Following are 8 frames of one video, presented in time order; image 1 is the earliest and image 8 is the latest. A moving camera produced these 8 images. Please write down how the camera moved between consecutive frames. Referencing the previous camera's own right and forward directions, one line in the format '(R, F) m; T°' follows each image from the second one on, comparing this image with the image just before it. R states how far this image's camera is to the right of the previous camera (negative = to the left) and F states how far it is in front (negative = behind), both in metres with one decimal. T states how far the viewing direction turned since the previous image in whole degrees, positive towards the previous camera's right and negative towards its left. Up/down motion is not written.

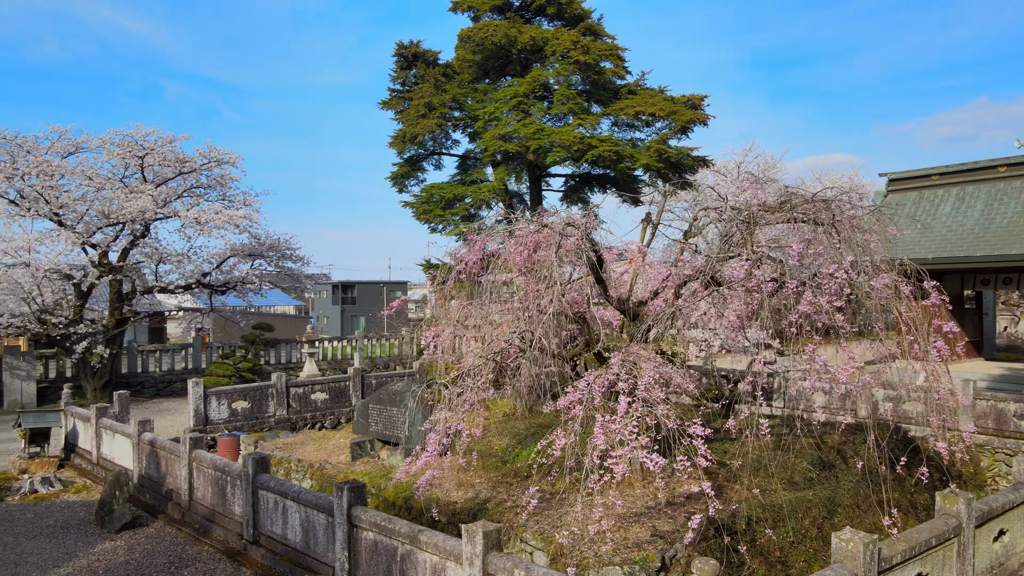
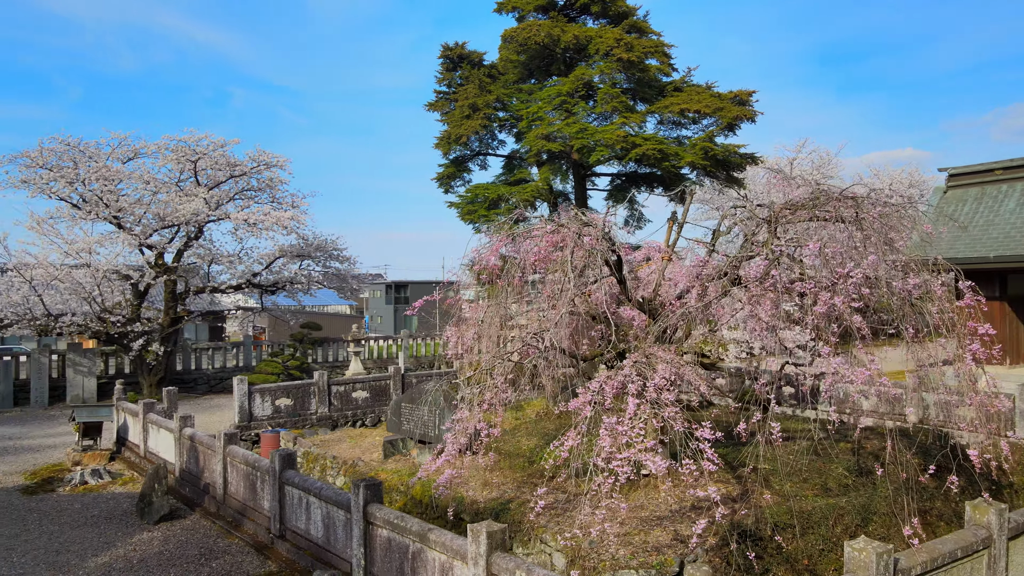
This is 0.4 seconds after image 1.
(+0.2, 0.0) m; -4°
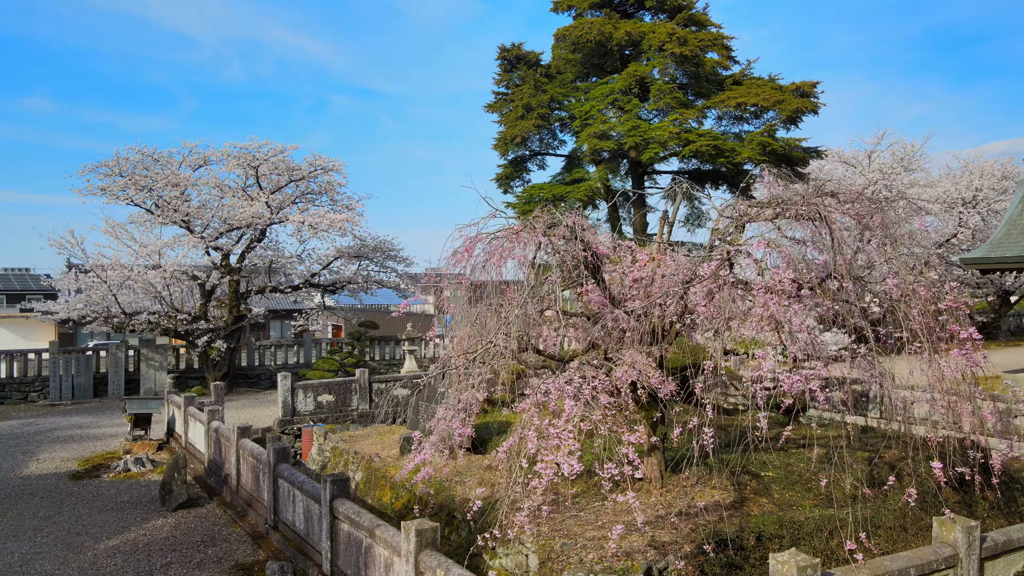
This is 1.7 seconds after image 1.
(+0.8, 0.0) m; -7°
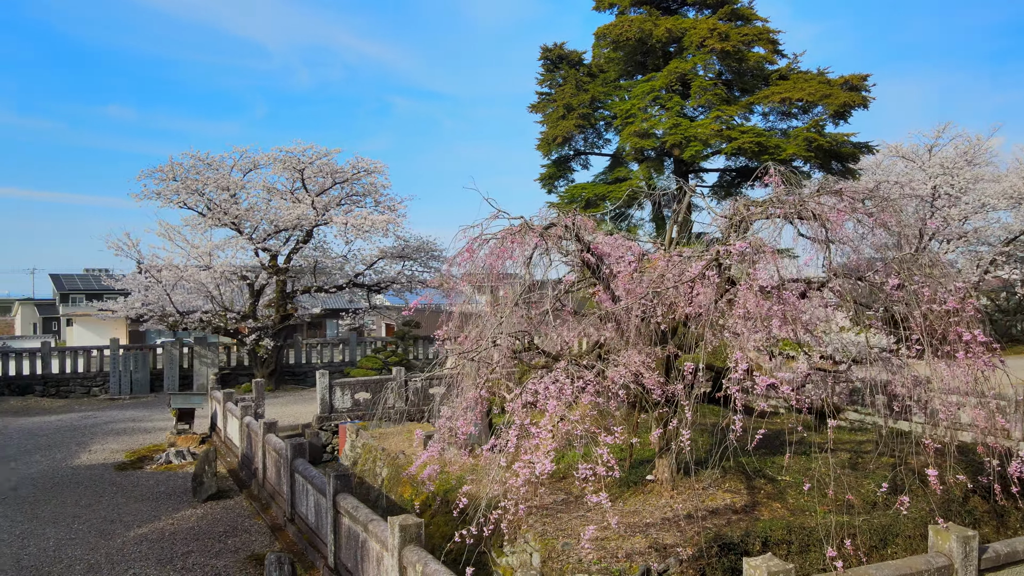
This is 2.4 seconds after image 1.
(+0.4, 0.0) m; -5°
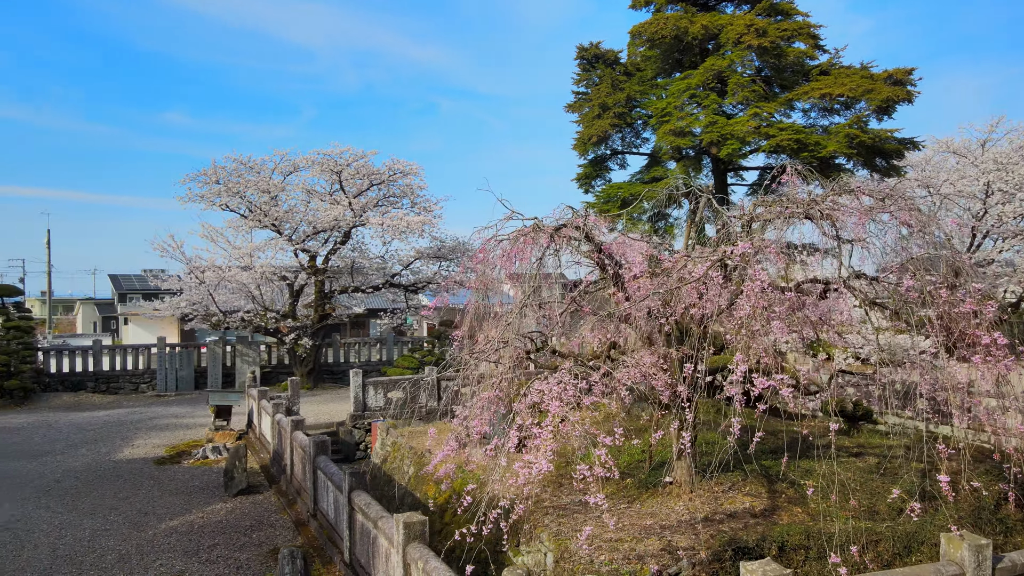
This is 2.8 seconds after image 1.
(+0.2, 0.0) m; -3°
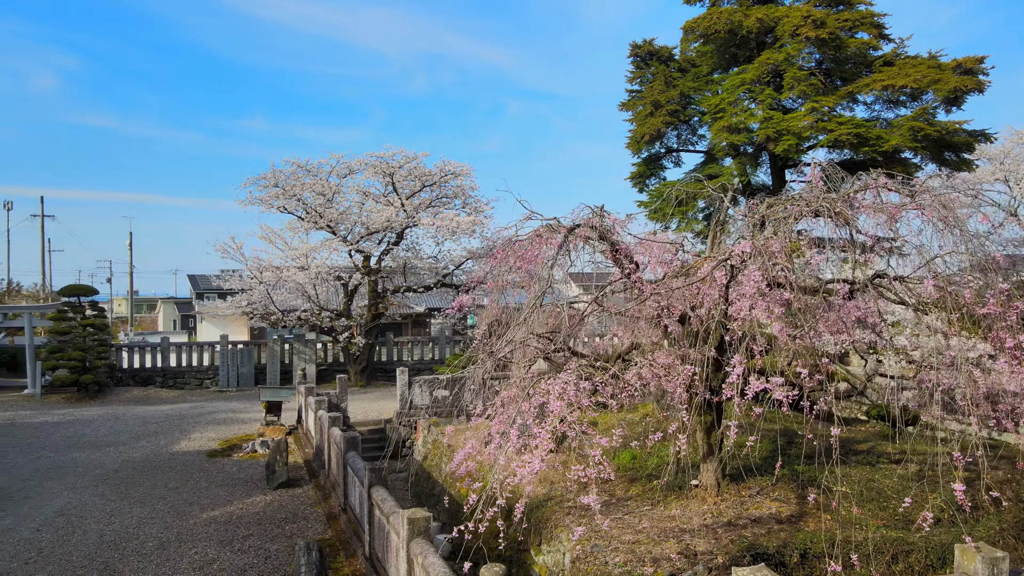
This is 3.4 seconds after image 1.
(+0.3, 0.0) m; -5°
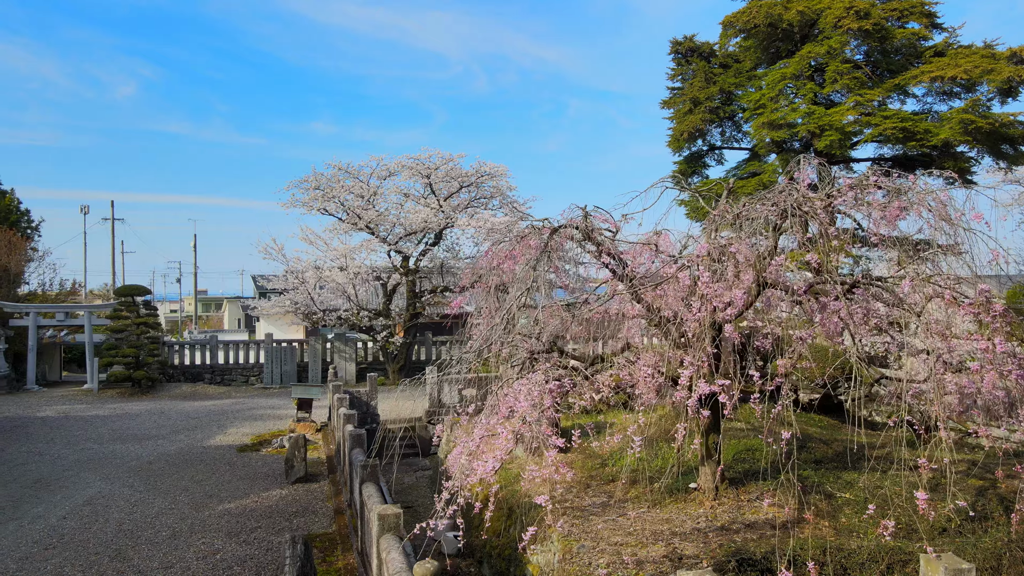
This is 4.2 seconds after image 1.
(+0.5, 0.0) m; -5°
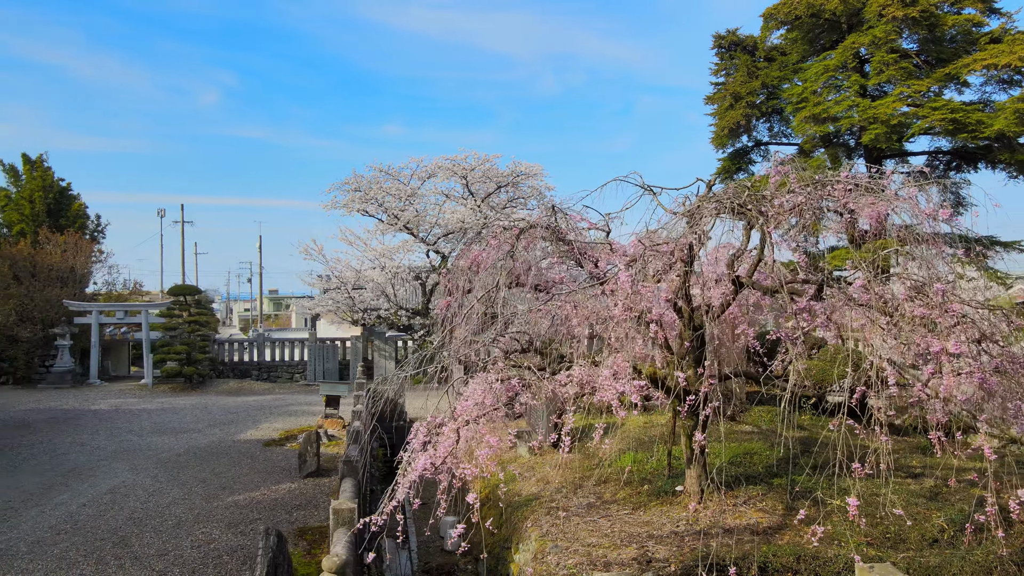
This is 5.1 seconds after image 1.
(+0.6, 0.0) m; -5°
